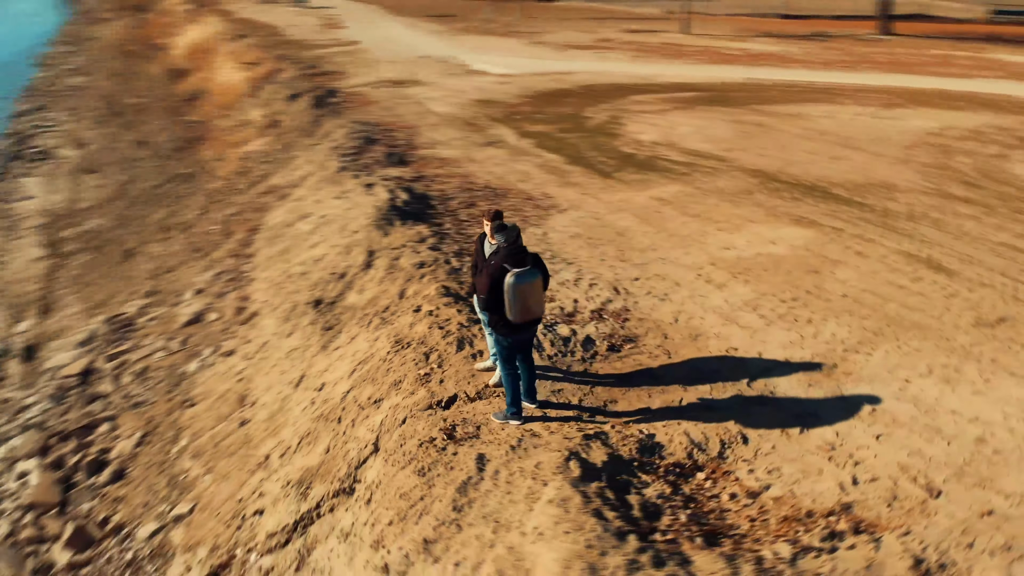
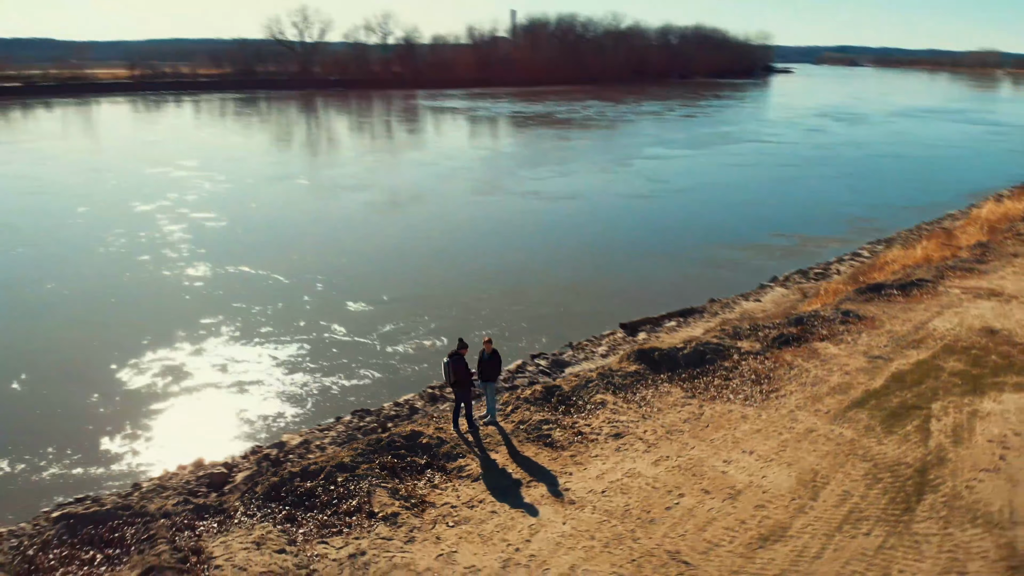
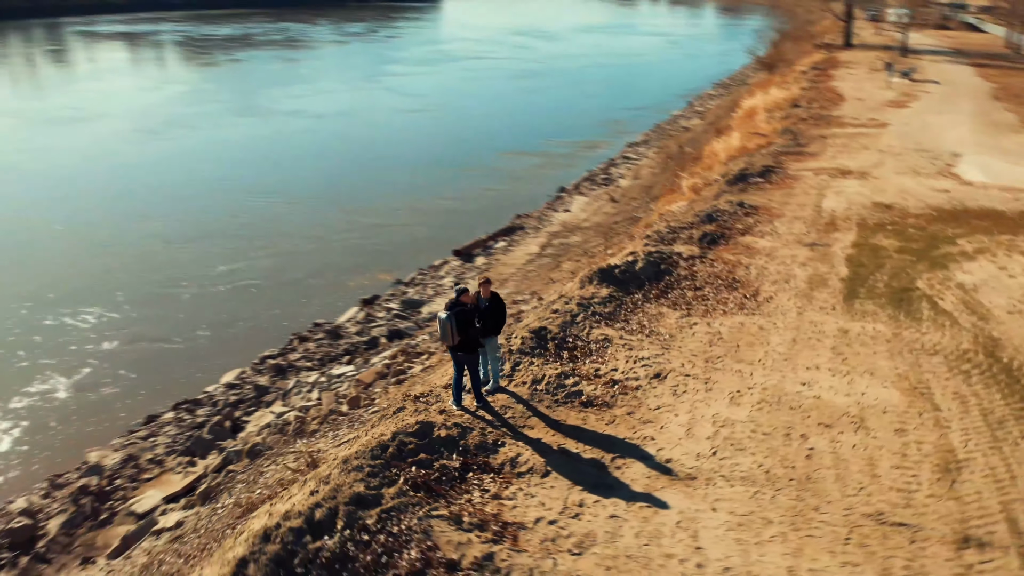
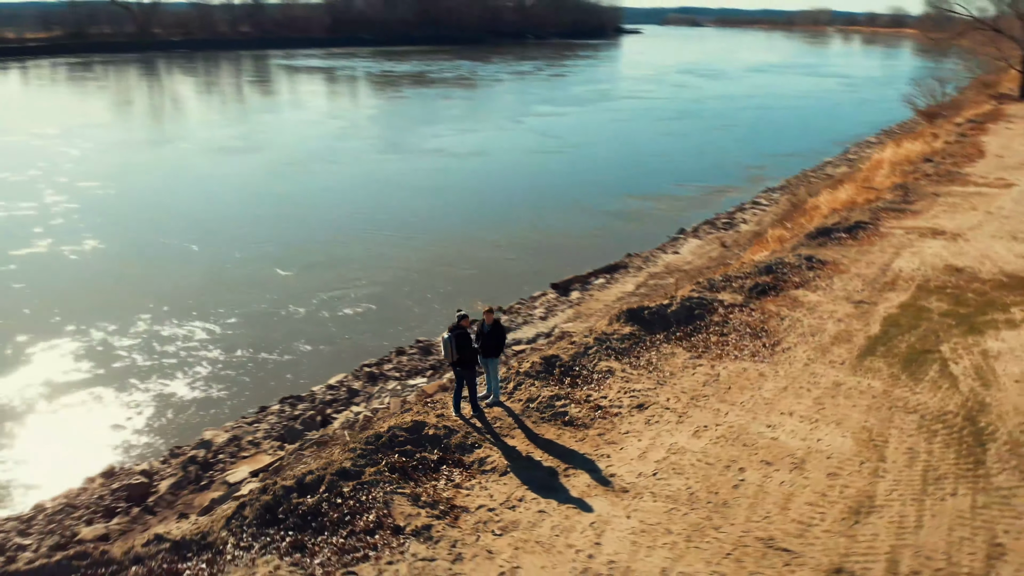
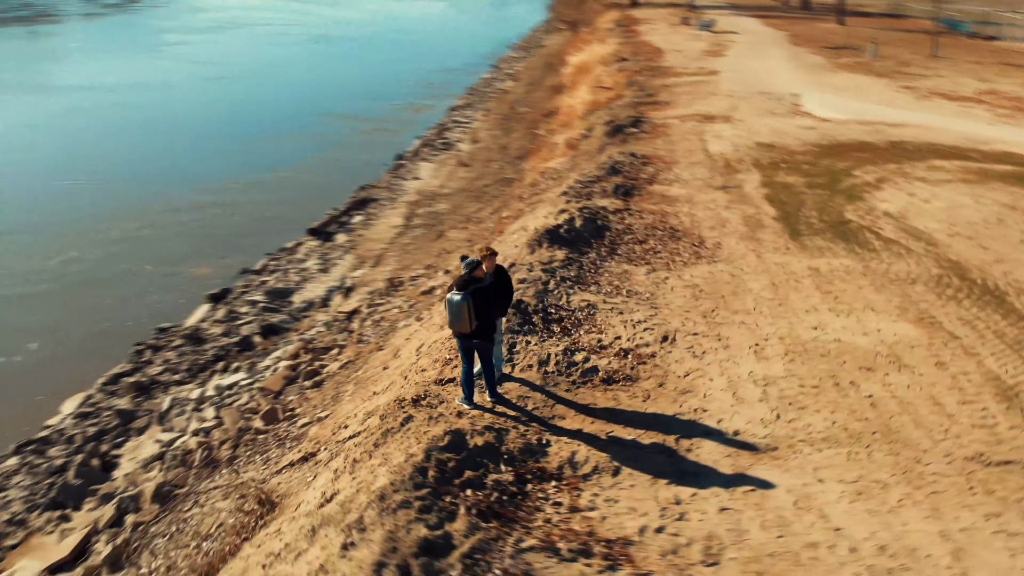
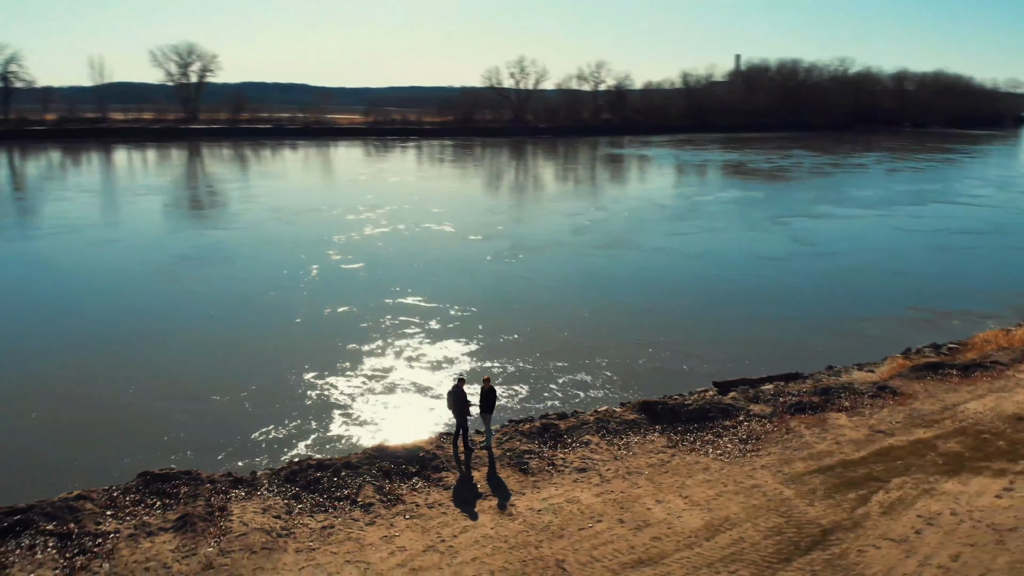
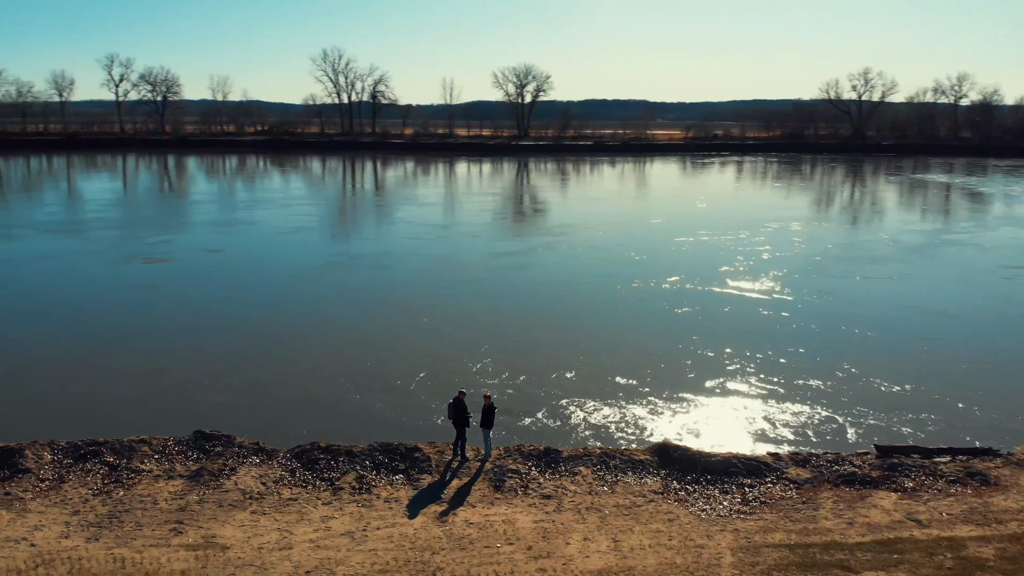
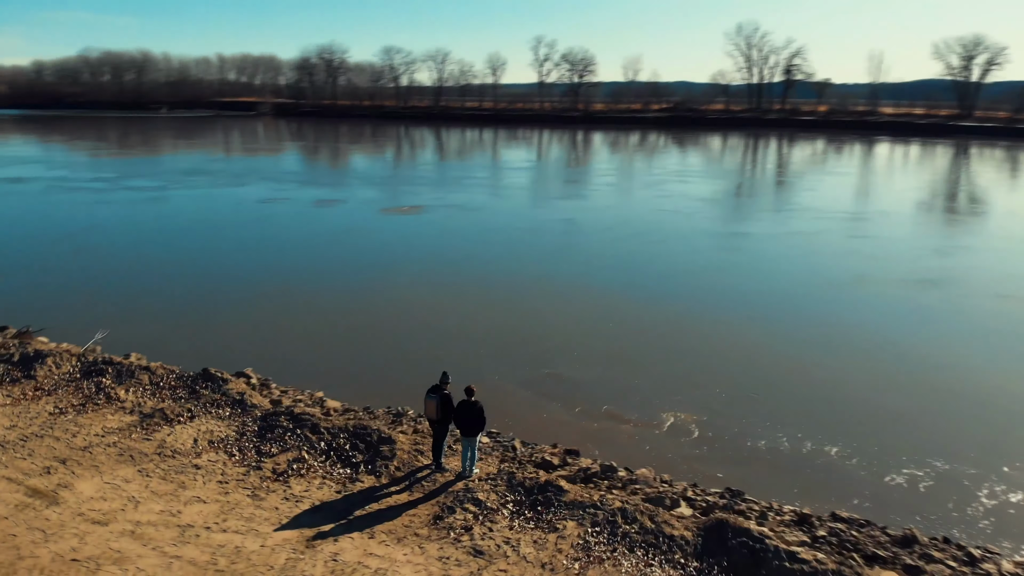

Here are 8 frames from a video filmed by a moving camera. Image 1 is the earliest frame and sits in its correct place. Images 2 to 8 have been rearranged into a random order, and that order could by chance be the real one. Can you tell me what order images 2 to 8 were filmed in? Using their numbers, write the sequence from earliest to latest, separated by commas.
5, 3, 4, 2, 6, 7, 8
